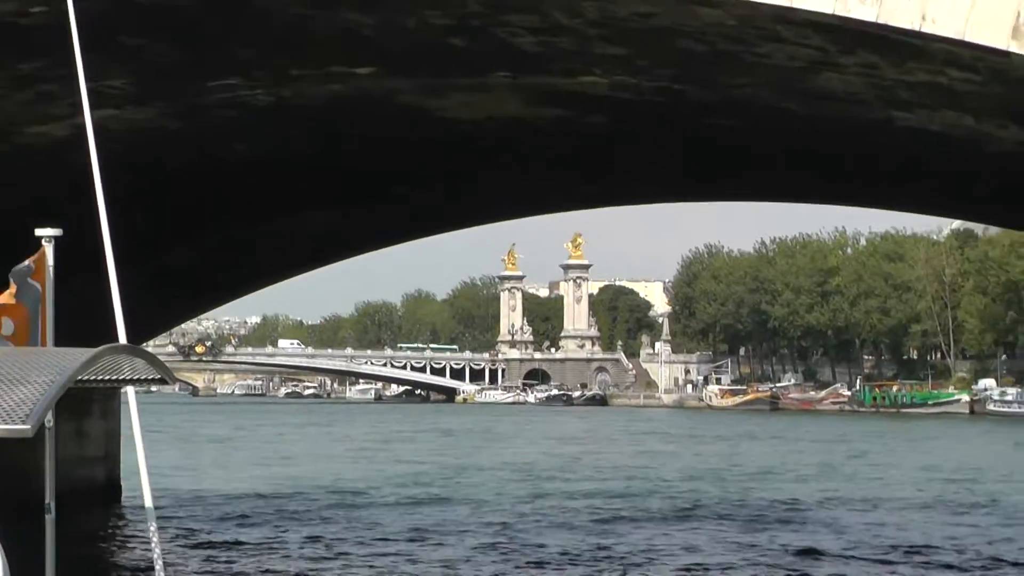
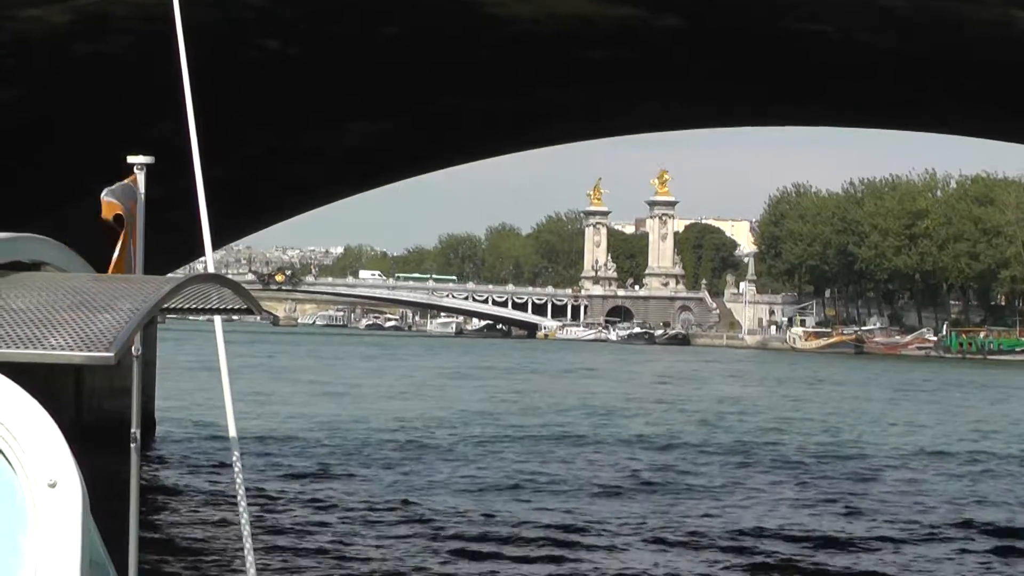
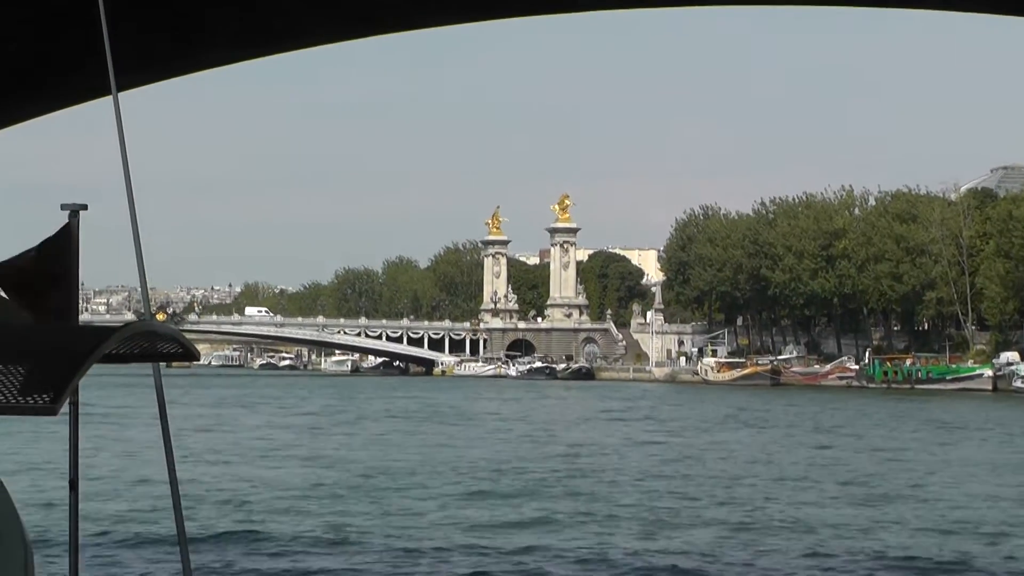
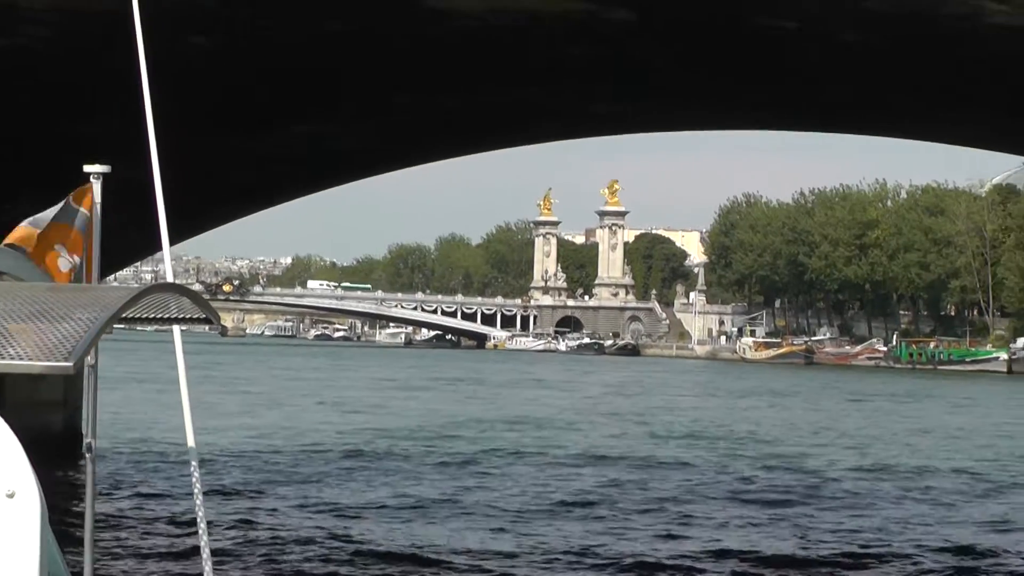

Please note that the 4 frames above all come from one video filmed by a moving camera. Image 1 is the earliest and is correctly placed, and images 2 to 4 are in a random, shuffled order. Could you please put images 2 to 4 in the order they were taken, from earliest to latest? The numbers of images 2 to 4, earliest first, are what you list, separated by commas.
2, 4, 3
